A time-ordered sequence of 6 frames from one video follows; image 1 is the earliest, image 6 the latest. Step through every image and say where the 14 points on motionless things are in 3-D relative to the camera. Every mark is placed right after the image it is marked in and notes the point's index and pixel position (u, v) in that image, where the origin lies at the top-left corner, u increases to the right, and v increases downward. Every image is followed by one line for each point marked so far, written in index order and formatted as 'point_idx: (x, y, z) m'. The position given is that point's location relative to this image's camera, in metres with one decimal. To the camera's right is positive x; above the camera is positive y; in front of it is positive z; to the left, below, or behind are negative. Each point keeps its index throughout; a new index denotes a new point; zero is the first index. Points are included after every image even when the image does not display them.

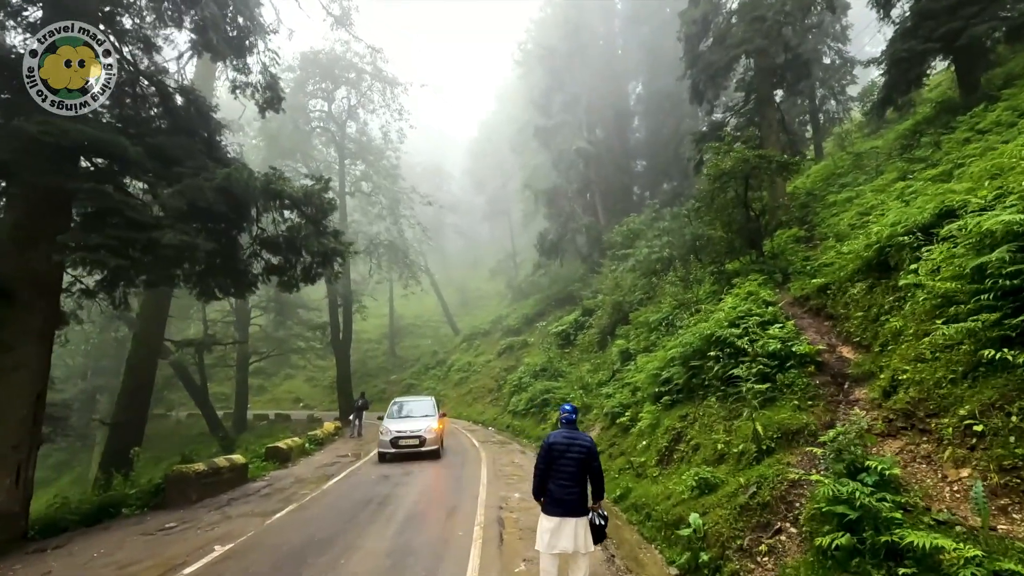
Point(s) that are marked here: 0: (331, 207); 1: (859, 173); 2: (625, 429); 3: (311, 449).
0: (-3.8, +1.7, +10.9) m
1: (+10.2, +3.4, +15.7) m
2: (+2.5, -3.1, +11.6) m
3: (-6.2, -5.0, +16.5) m
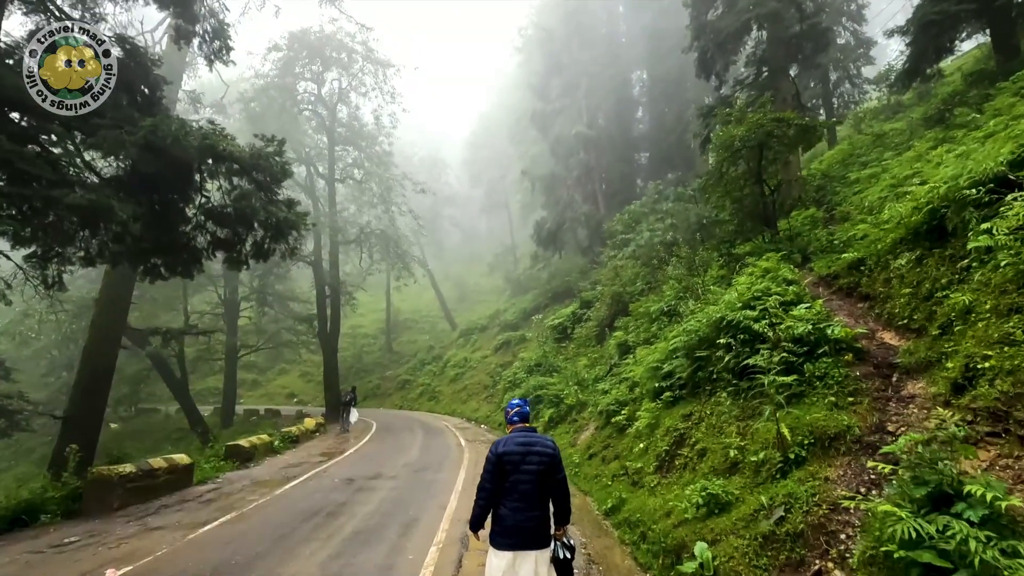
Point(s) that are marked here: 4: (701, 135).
0: (-4.1, +2.1, +9.6) m
1: (+9.9, +3.7, +14.4) m
2: (+2.1, -2.7, +10.3) m
3: (-6.5, -4.6, +15.3) m
4: (+5.8, +4.7, +16.4) m
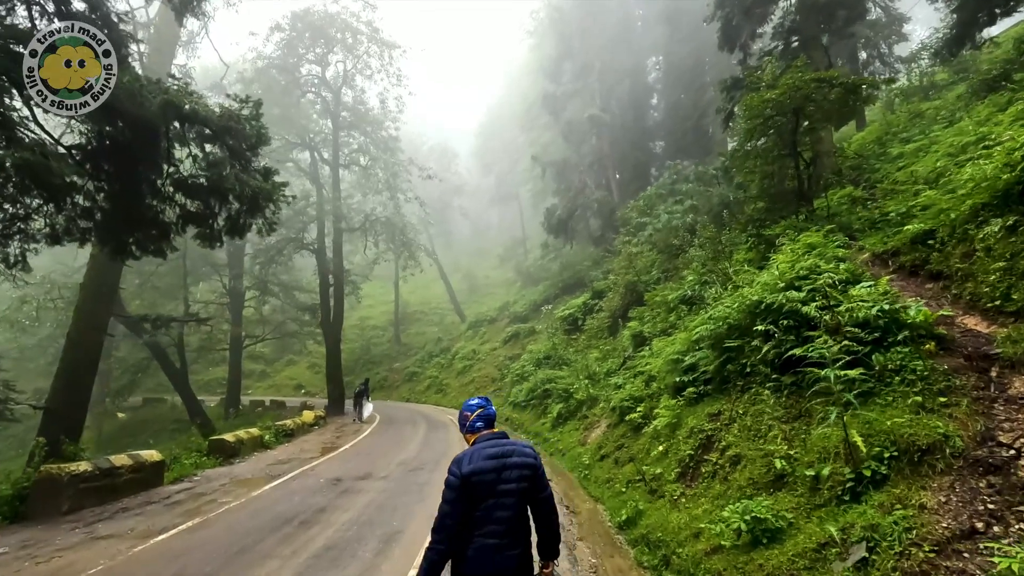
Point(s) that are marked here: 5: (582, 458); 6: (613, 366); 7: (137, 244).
0: (-4.1, +2.4, +8.7) m
1: (+10.1, +4.0, +13.1) m
2: (+2.2, -2.4, +9.3) m
3: (-6.4, -4.2, +14.5) m
4: (+6.0, +5.0, +15.2) m
5: (+1.4, -3.3, +10.5) m
6: (+2.6, -2.0, +13.9) m
7: (-5.8, +0.7, +8.3) m
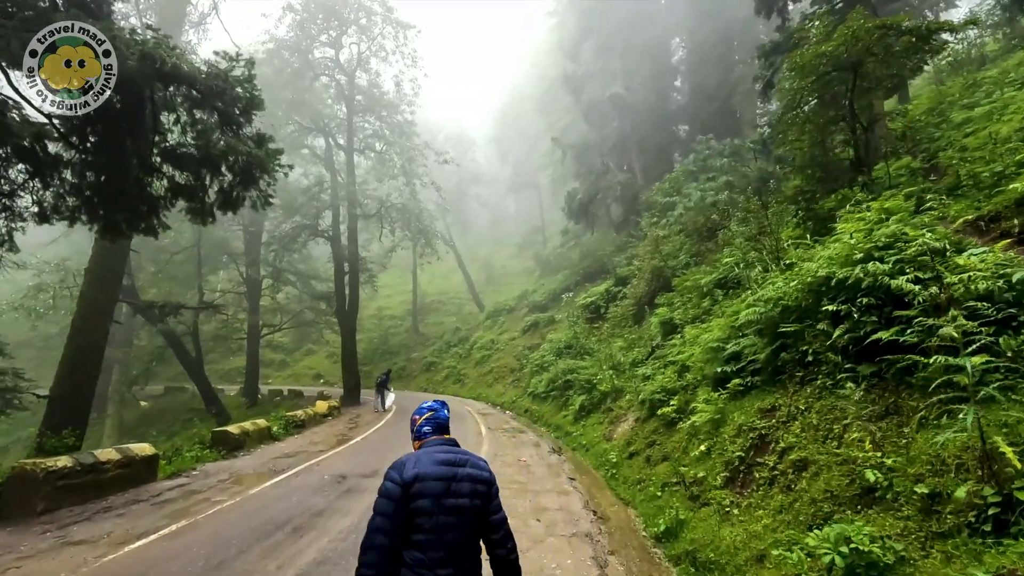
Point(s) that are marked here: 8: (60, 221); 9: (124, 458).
0: (-3.8, +2.7, +7.9) m
1: (+10.5, +4.3, +11.8) m
2: (+2.5, -2.1, +8.4) m
3: (-5.9, -3.8, +13.9) m
4: (+6.5, +5.4, +14.0) m
5: (+1.7, -3.0, +9.6) m
6: (+3.1, -1.6, +13.0) m
7: (-5.5, +1.0, +7.6) m
8: (-6.5, +1.0, +7.7) m
9: (-5.4, -2.4, +7.5) m
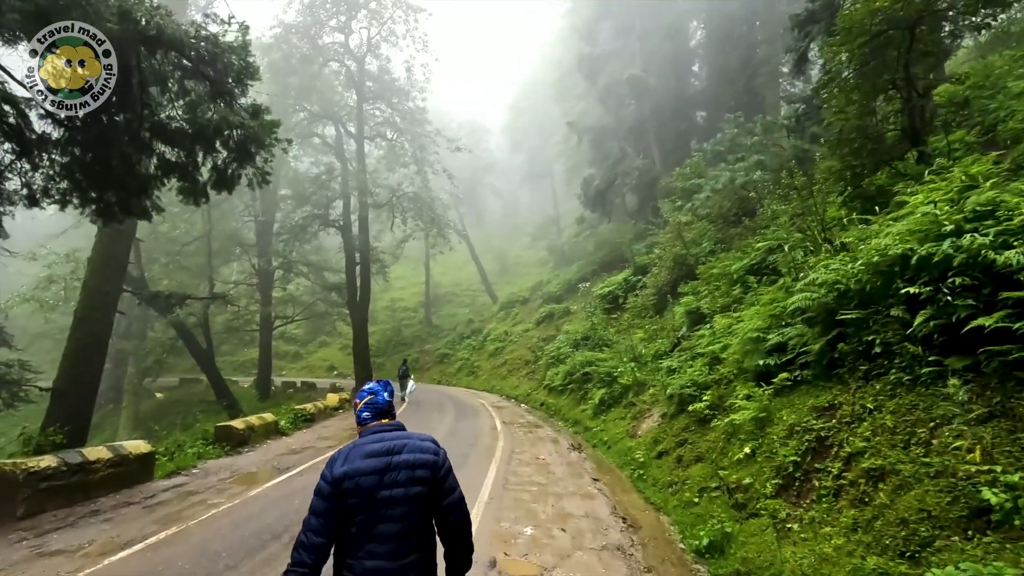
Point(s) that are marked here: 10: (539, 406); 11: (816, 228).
0: (-3.5, +2.9, +7.3) m
1: (+10.9, +4.6, +10.8) m
2: (+2.8, -1.9, +7.7) m
3: (-5.5, -3.5, +13.4) m
4: (+6.9, +5.7, +13.1) m
5: (+2.0, -2.8, +9.0) m
6: (+3.5, -1.4, +12.3) m
7: (-5.3, +1.1, +7.1) m
8: (-6.3, +1.2, +7.2) m
9: (-5.2, -2.2, +7.0) m
10: (+0.8, -3.8, +17.0) m
11: (+4.6, +0.9, +8.0) m
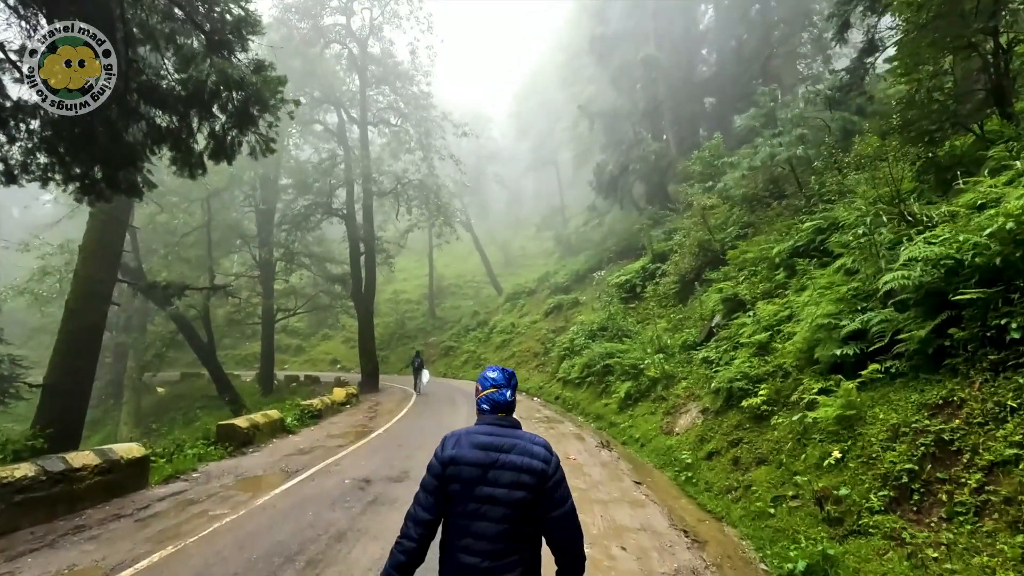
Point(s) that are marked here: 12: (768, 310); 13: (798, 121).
0: (-3.1, +3.1, +6.4) m
1: (+11.3, +5.0, +9.9) m
2: (+3.2, -1.7, +6.9) m
3: (-5.0, -3.2, +12.7) m
4: (+7.3, +6.1, +12.2) m
5: (+2.5, -2.5, +8.2) m
6: (+4.0, -1.0, +11.5) m
7: (-4.8, +1.3, +6.2) m
8: (-5.8, +1.4, +6.3) m
9: (-4.7, -2.0, +6.2) m
10: (+1.3, -3.4, +16.2) m
11: (+5.0, +1.2, +7.2) m
12: (+4.2, -0.3, +8.6) m
13: (+6.9, +4.1, +12.9) m
